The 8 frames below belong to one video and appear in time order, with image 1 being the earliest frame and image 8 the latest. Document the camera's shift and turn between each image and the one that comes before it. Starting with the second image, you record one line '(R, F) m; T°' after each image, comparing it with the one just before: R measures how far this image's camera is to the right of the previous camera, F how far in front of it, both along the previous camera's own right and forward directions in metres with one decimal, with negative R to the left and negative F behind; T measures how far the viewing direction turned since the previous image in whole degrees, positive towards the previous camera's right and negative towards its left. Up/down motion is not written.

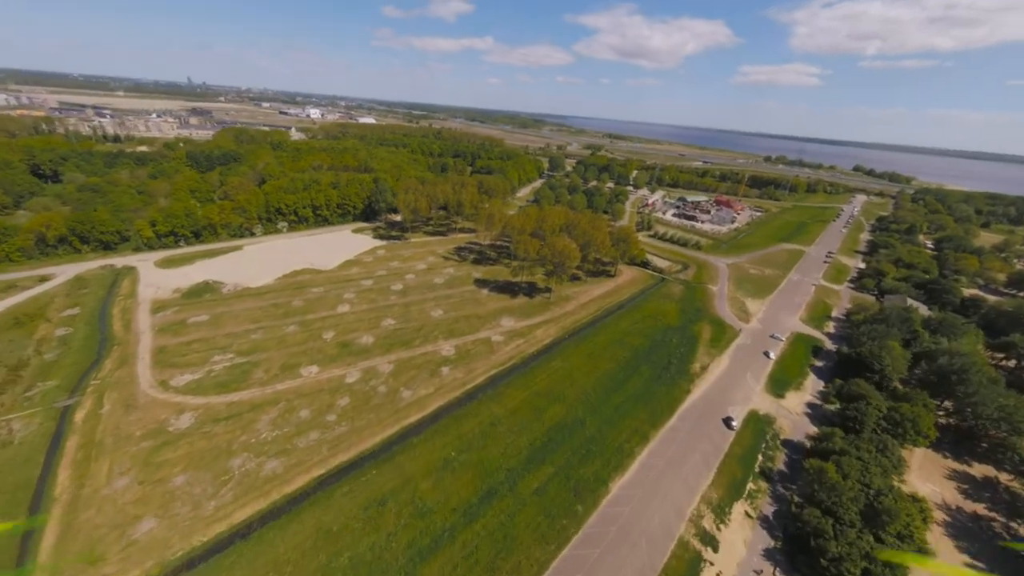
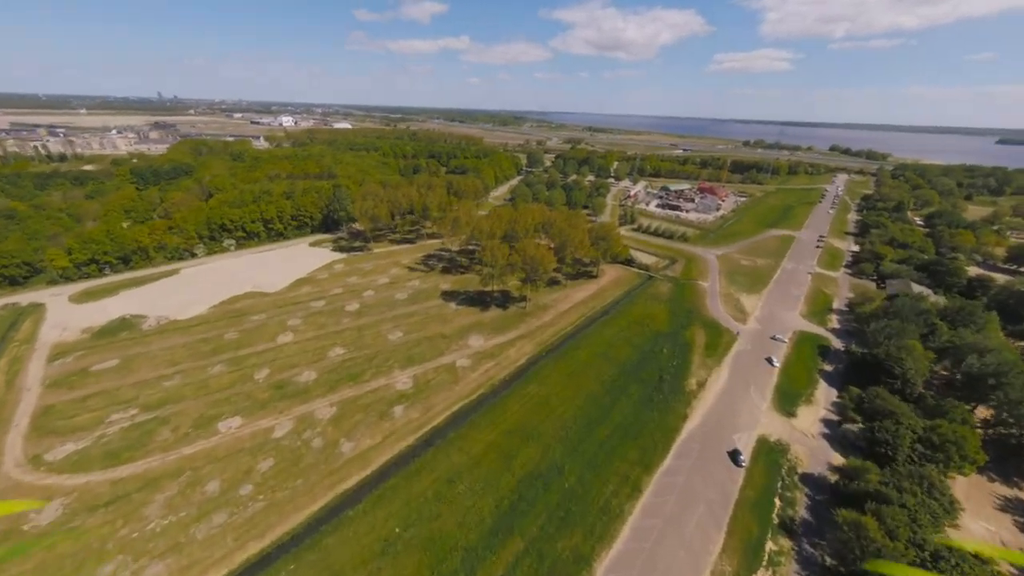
(+3.1, +7.5) m; +1°
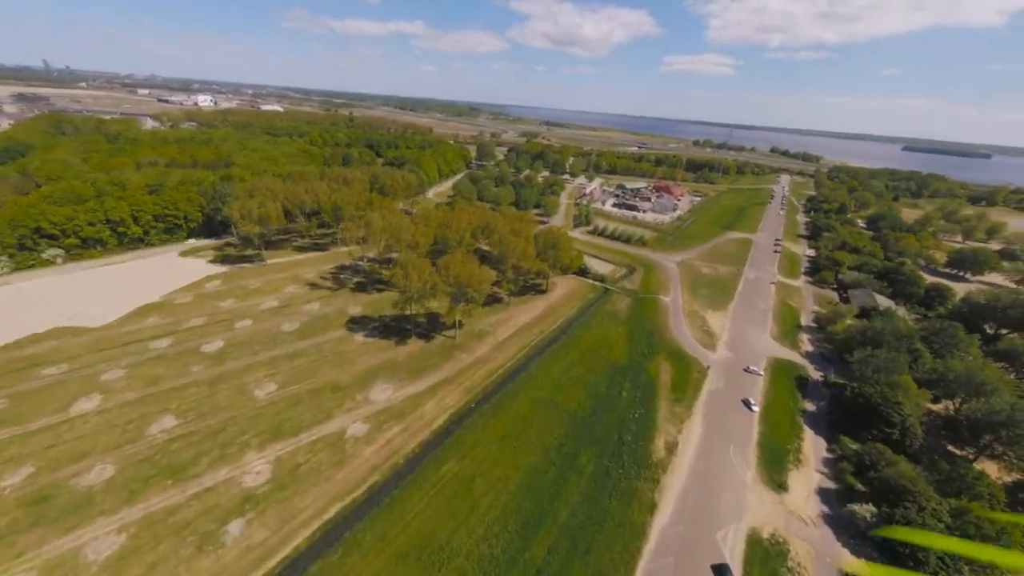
(+3.8, +13.0) m; +6°
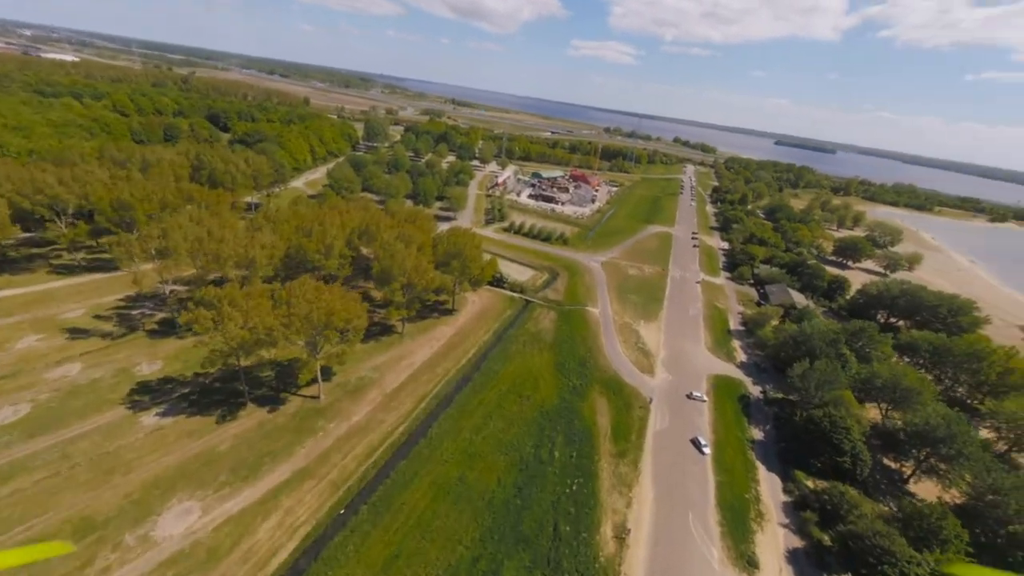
(+2.1, +13.4) m; +11°
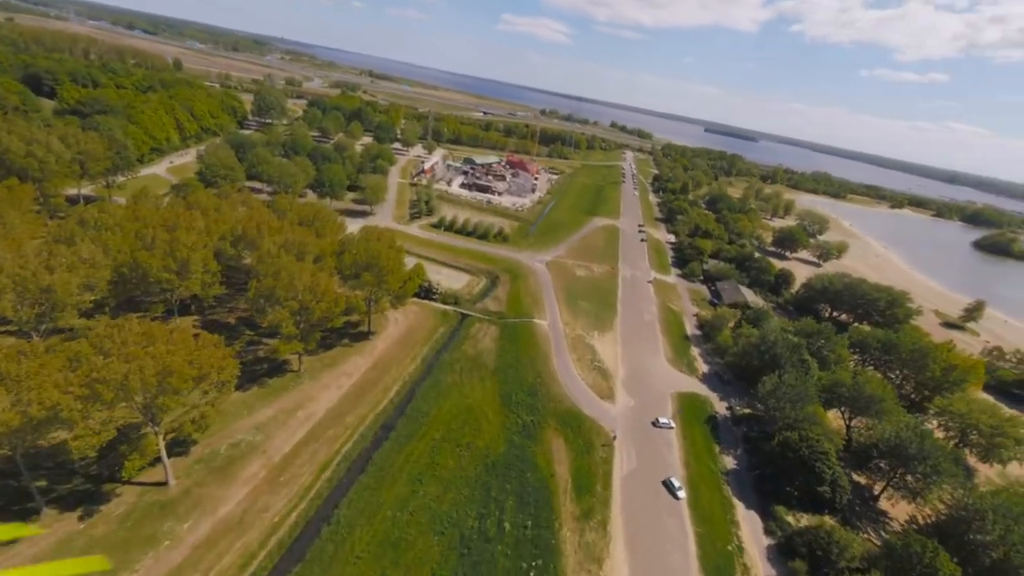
(+0.3, +8.7) m; +9°
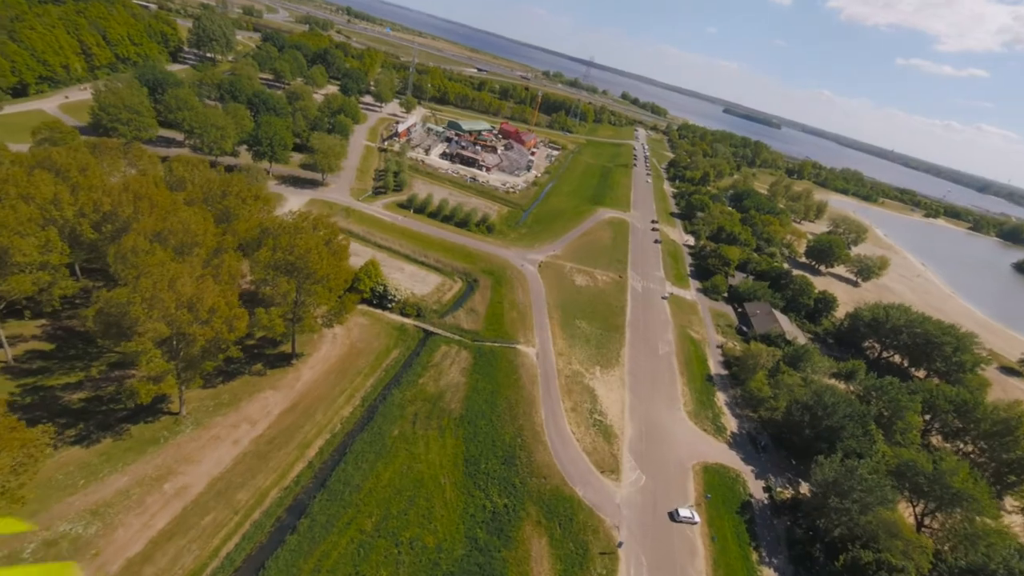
(+0.3, +11.2) m; +2°
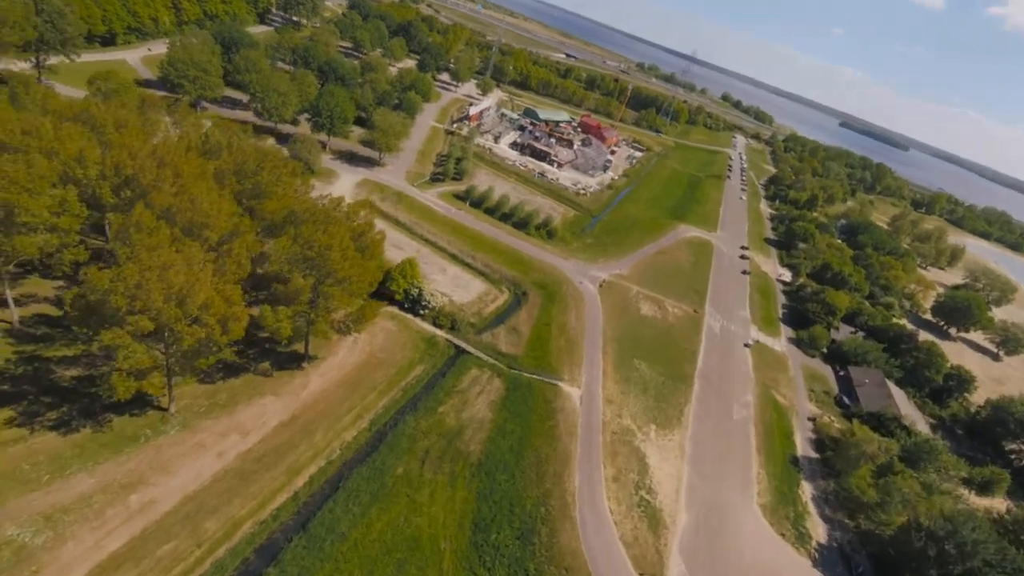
(+0.2, +5.5) m; -8°
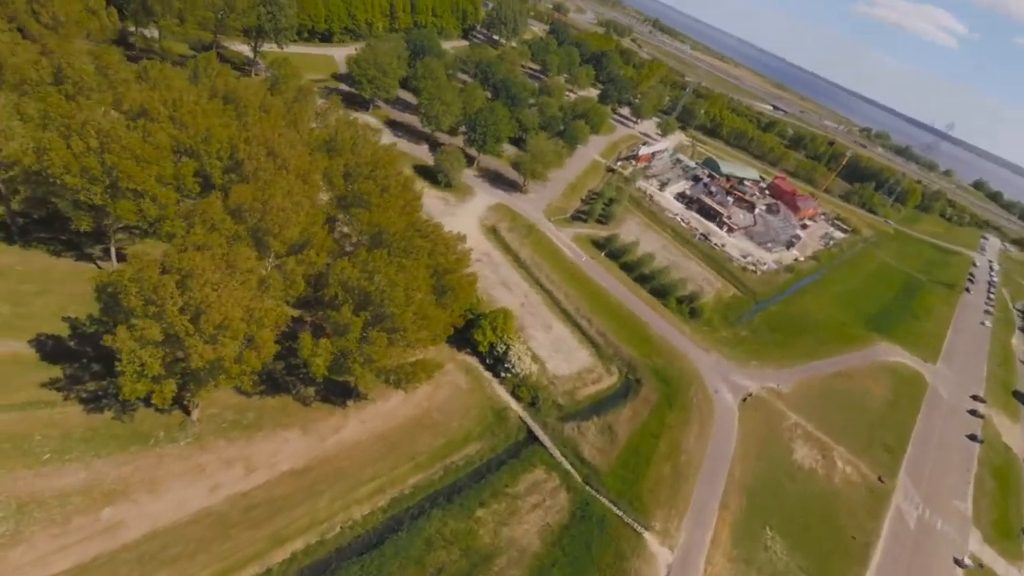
(+0.6, +6.3) m; -18°
